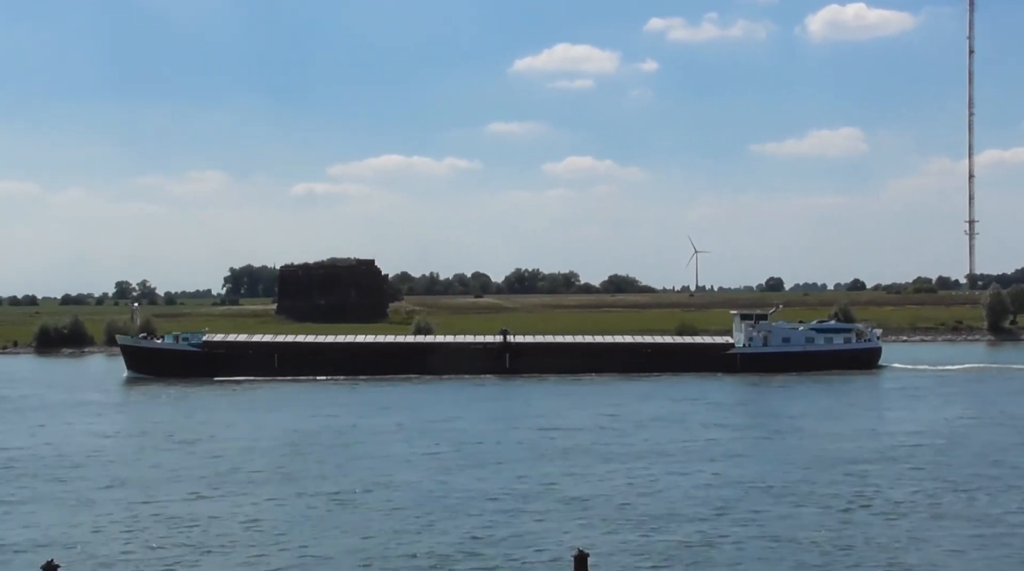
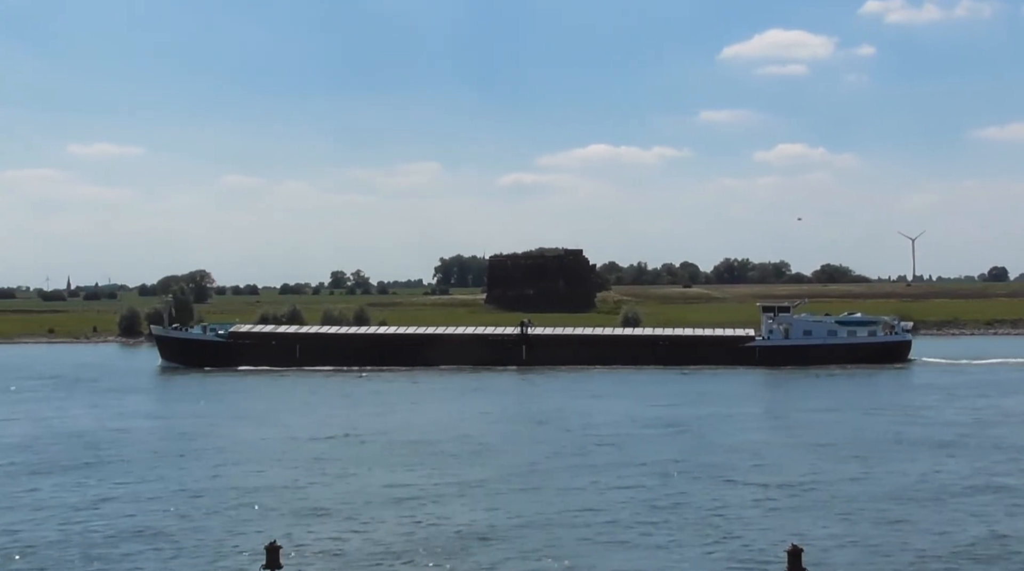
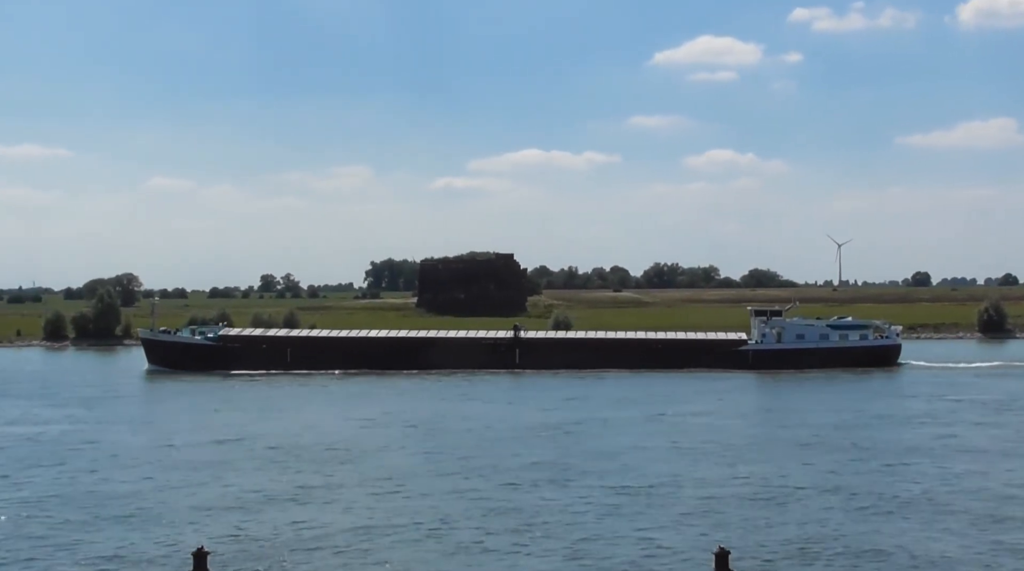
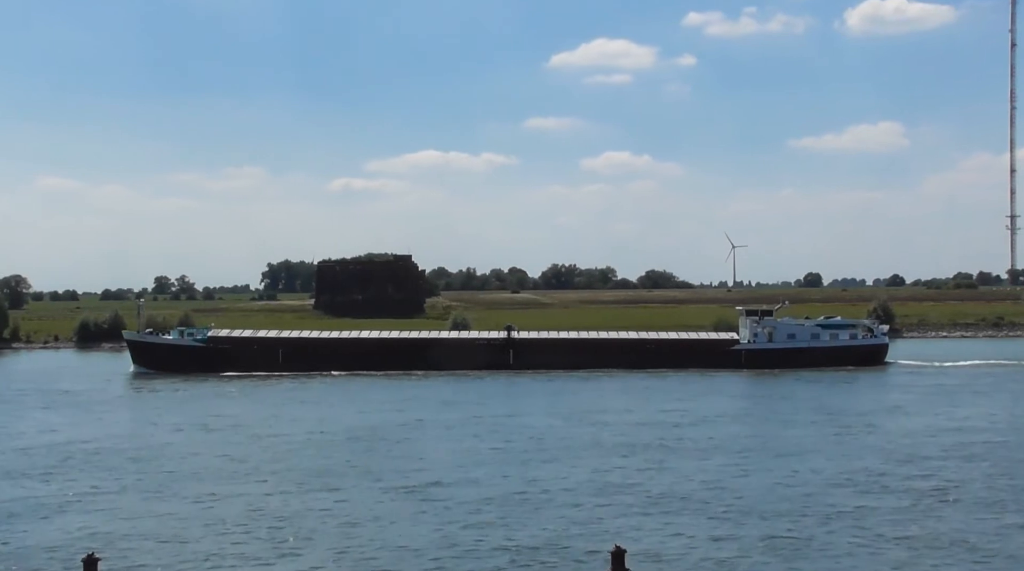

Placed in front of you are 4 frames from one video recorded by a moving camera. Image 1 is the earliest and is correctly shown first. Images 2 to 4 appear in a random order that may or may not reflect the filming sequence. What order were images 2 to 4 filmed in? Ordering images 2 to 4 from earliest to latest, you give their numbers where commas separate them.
4, 3, 2
